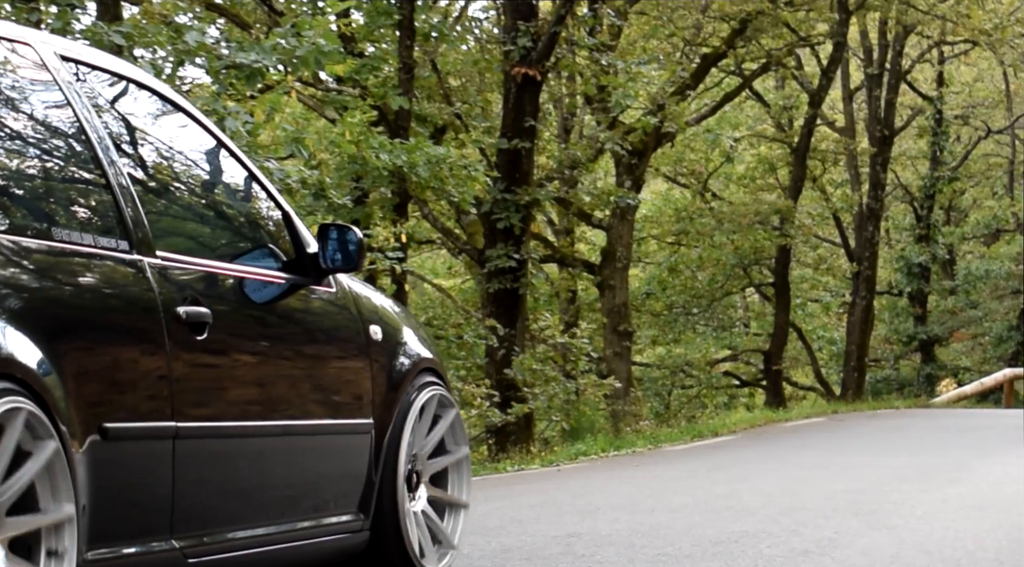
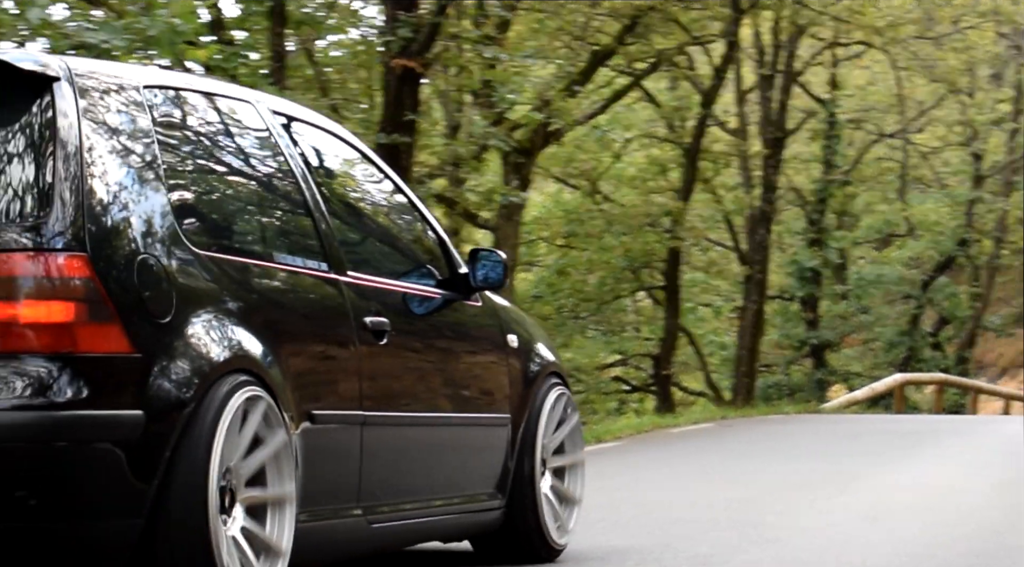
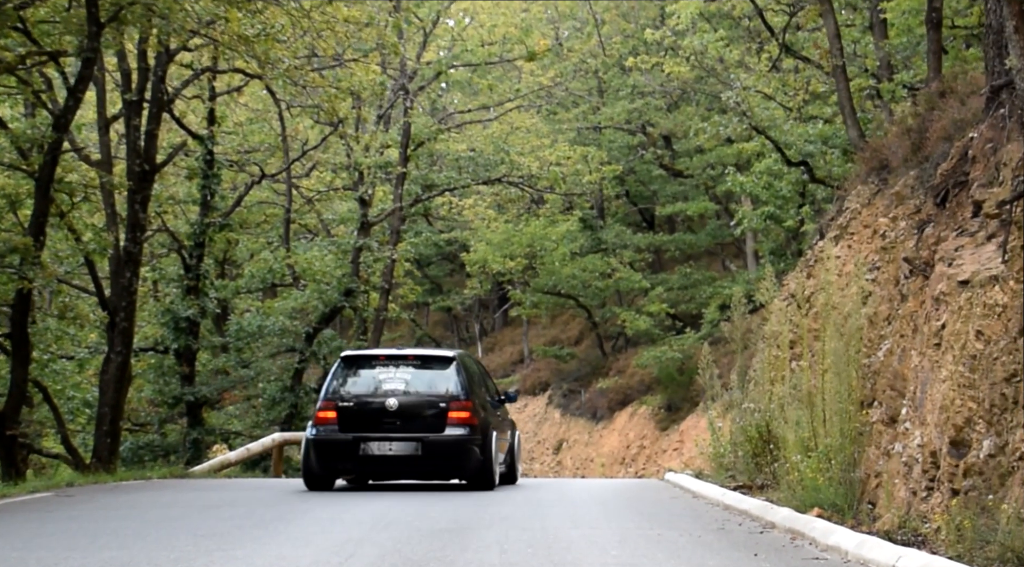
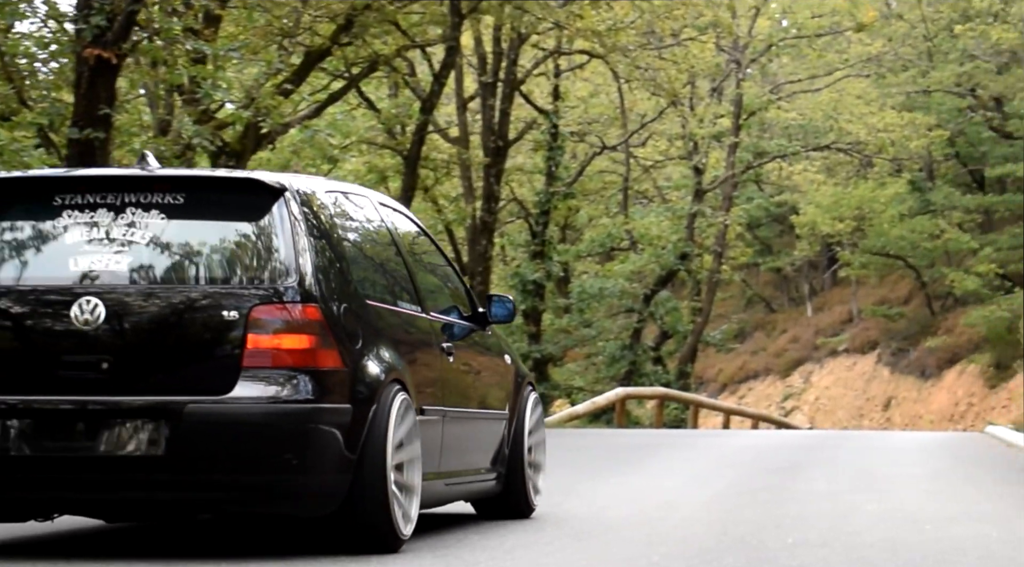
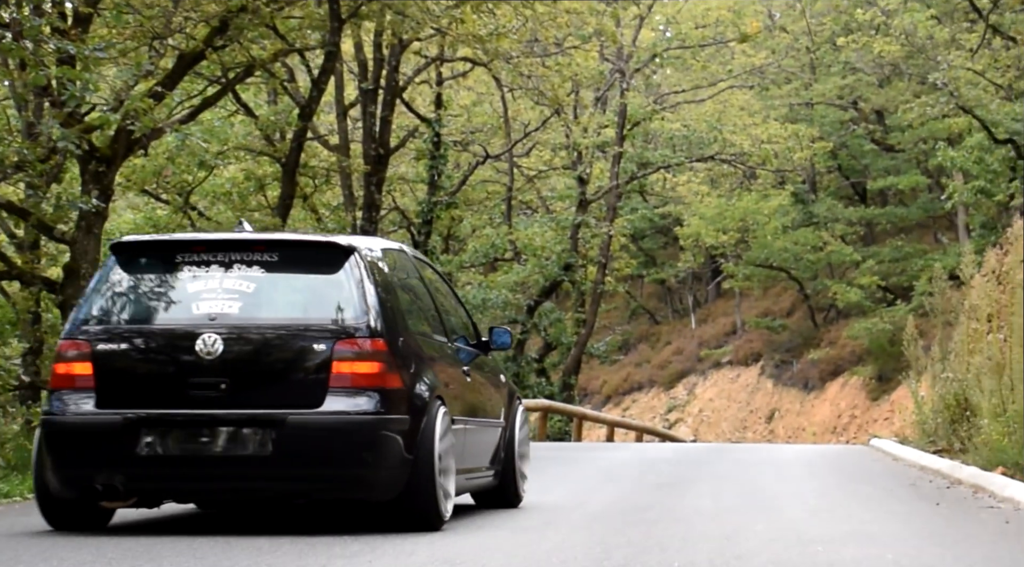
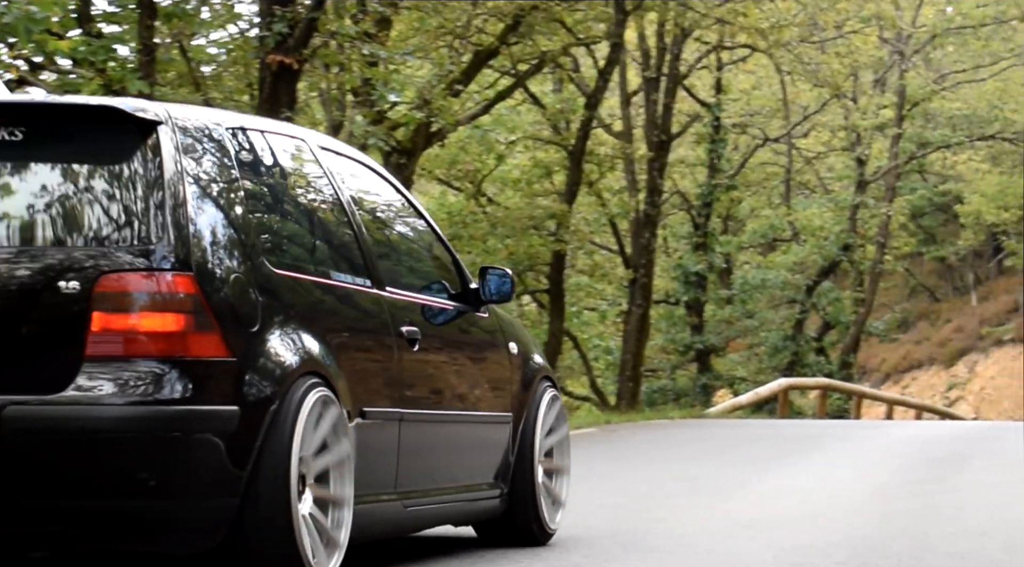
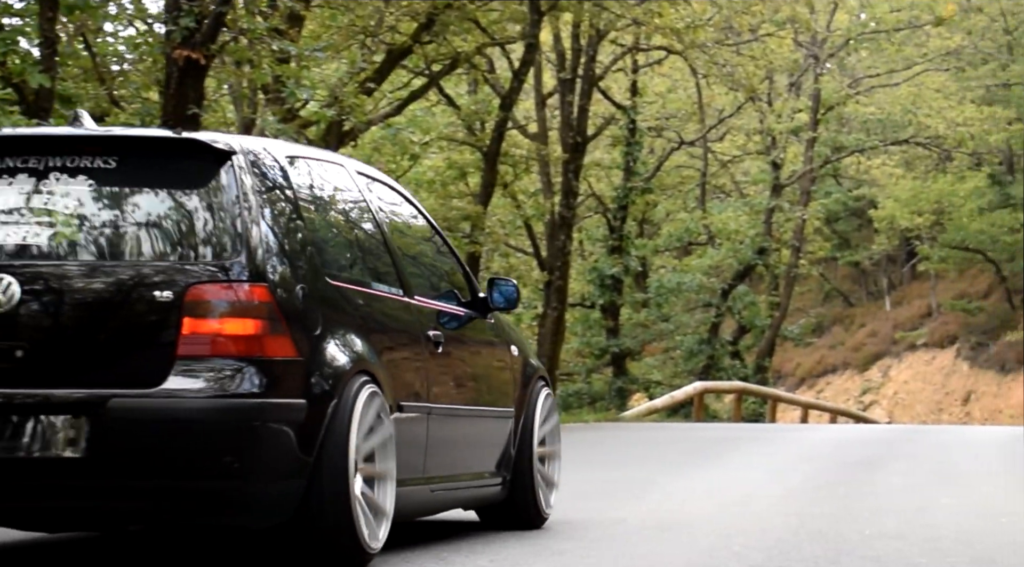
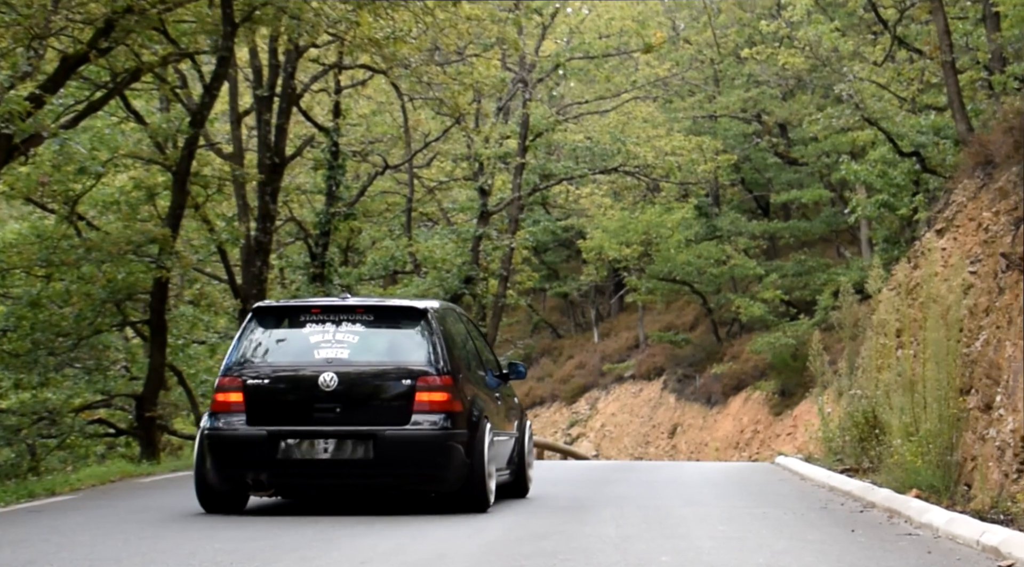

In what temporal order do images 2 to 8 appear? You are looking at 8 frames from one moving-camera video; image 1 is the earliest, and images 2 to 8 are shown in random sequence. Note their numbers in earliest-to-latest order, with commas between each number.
2, 6, 7, 4, 5, 8, 3
